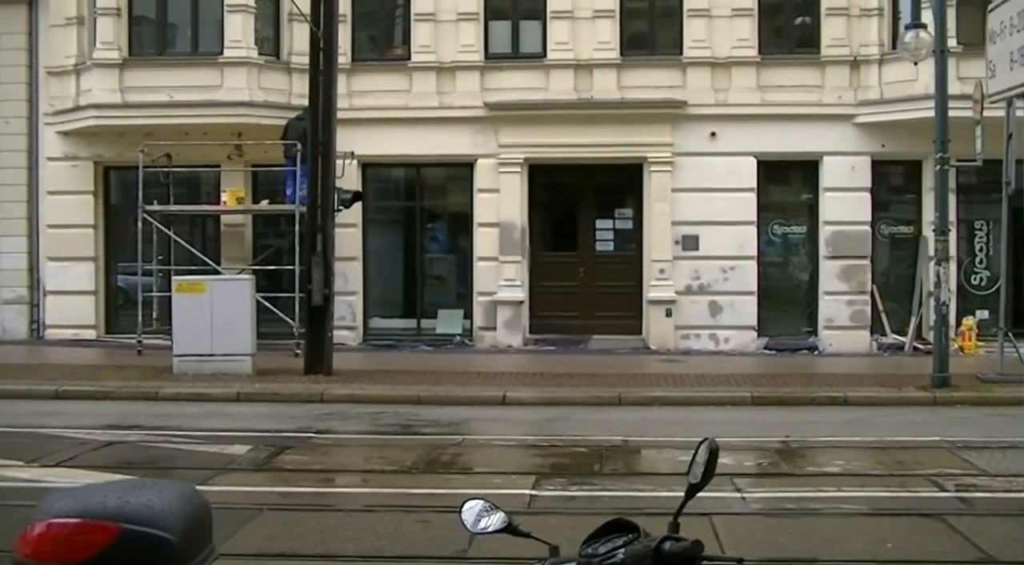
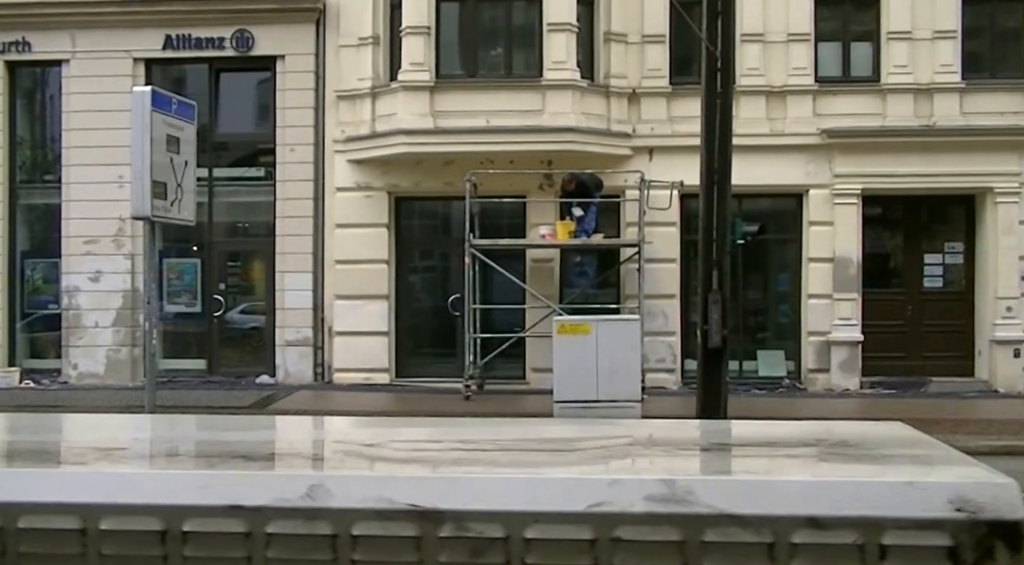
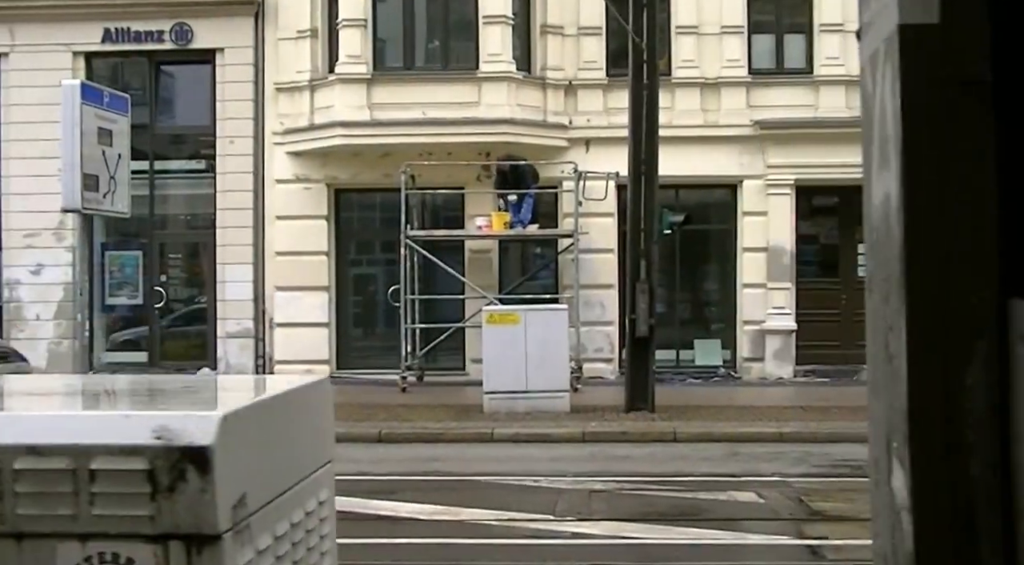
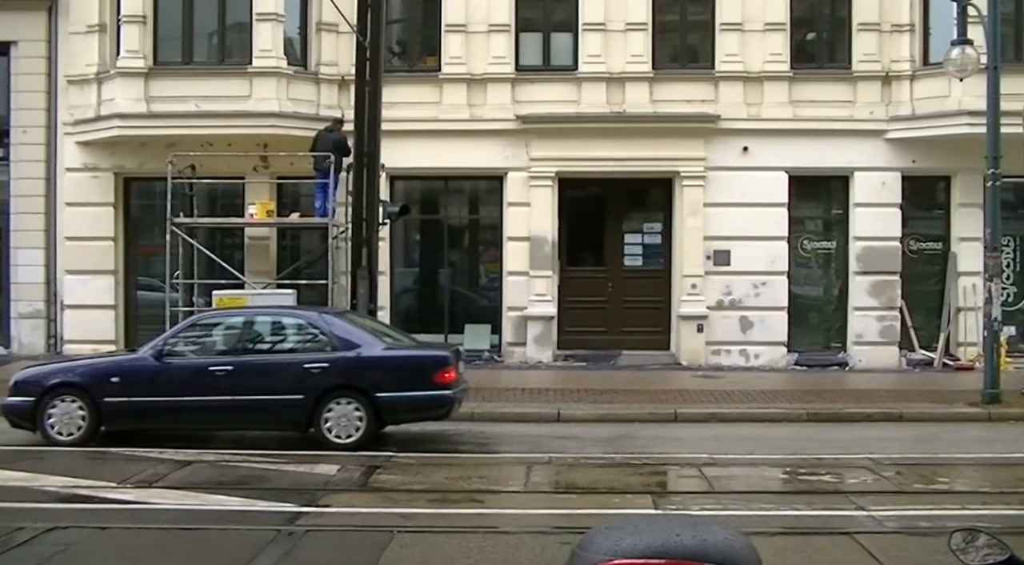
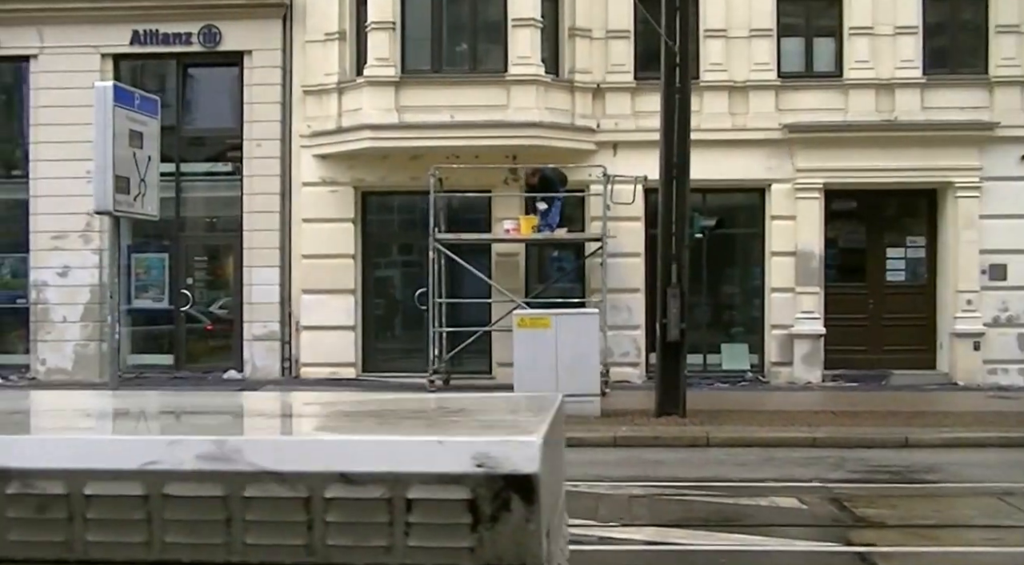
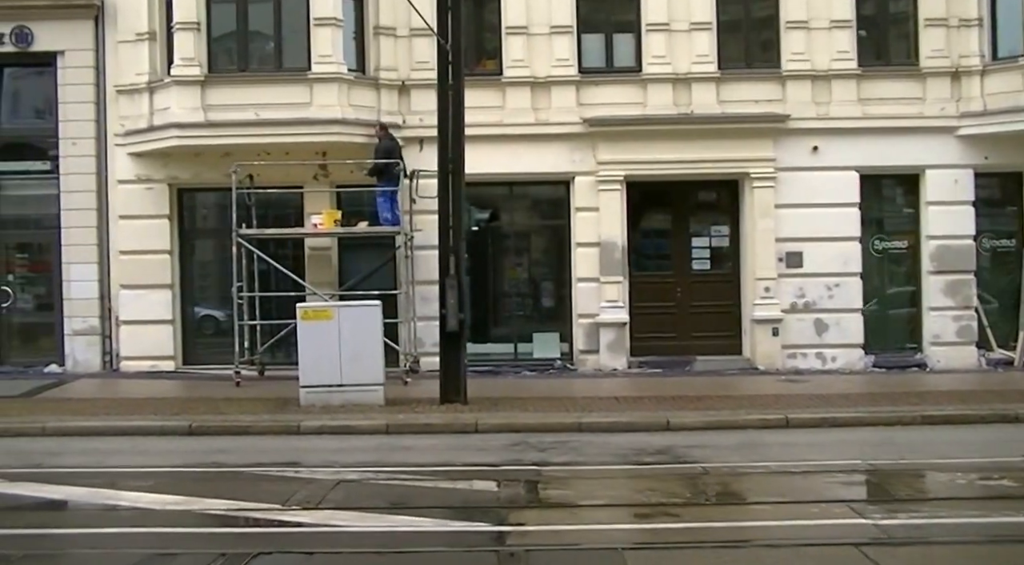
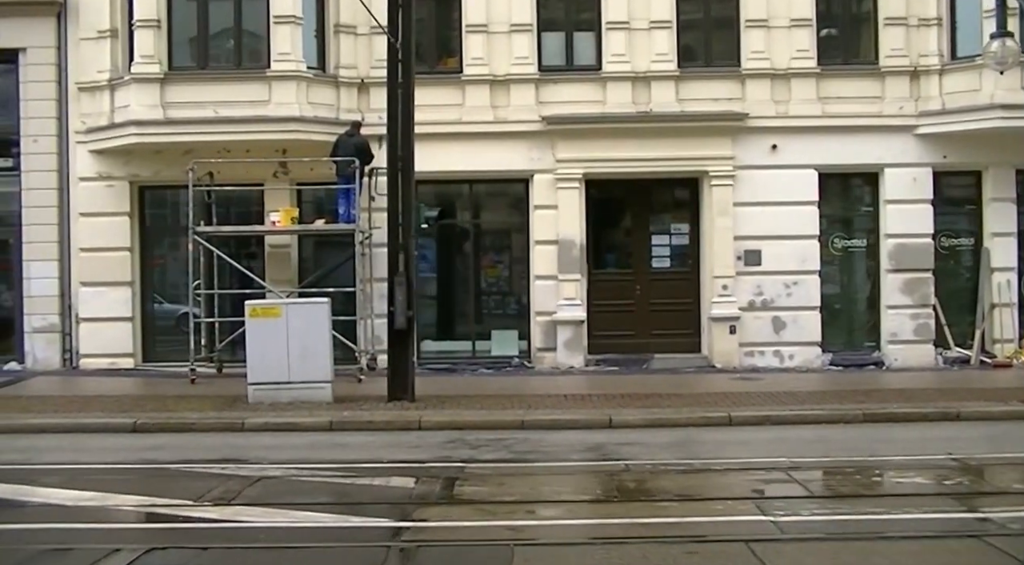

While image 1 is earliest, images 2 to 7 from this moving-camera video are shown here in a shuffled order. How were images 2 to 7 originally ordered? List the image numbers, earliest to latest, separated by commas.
4, 7, 6, 3, 5, 2
